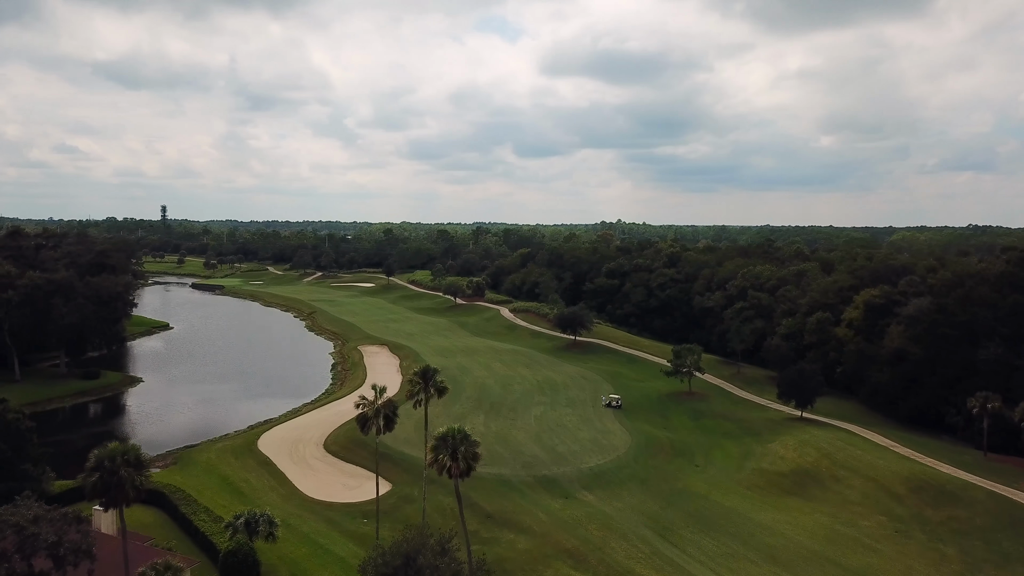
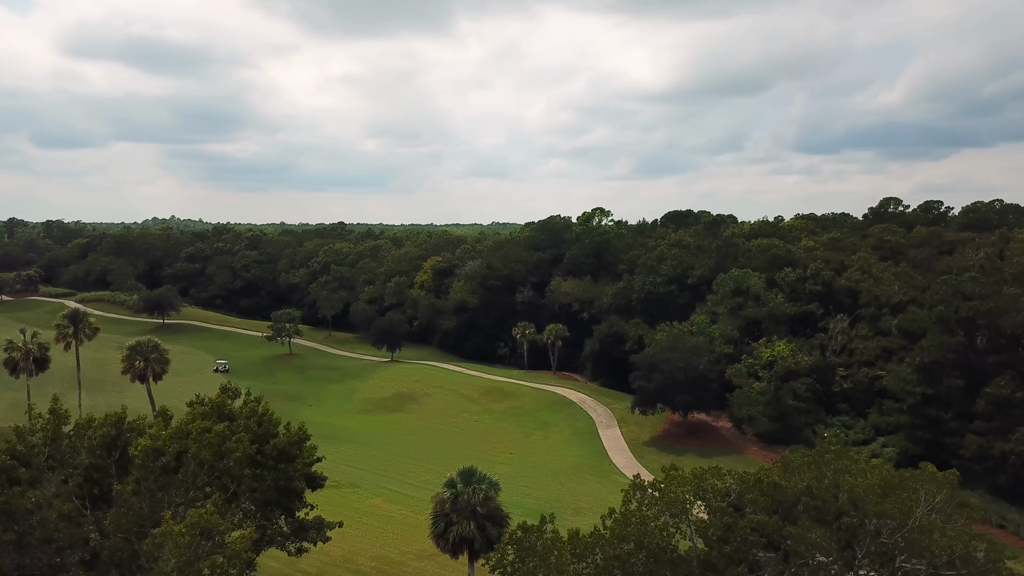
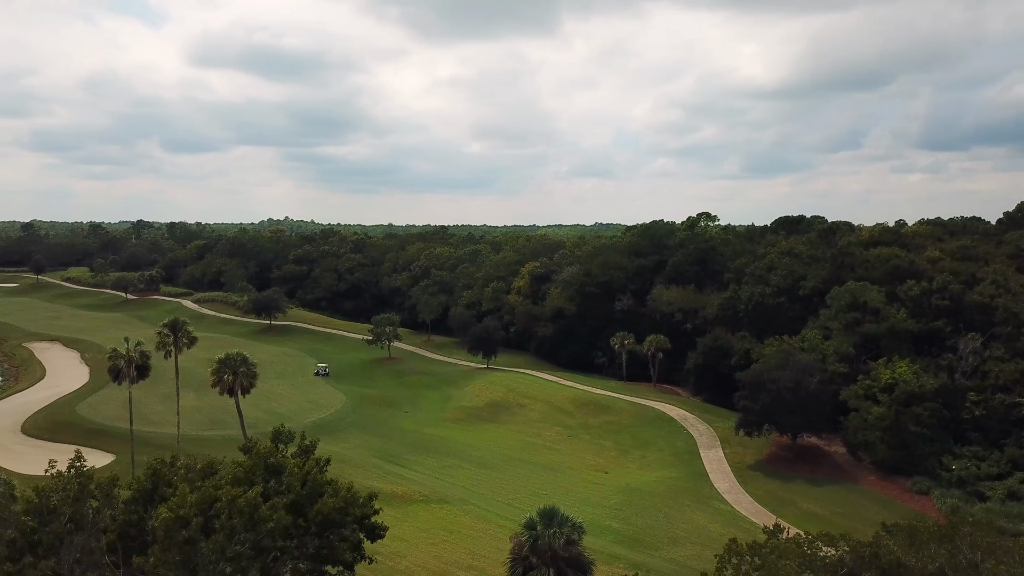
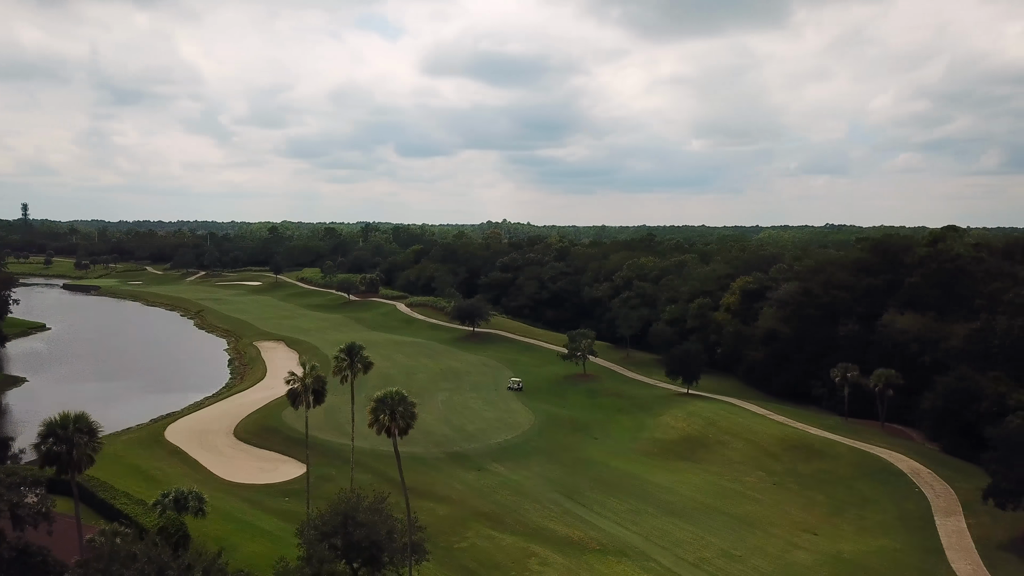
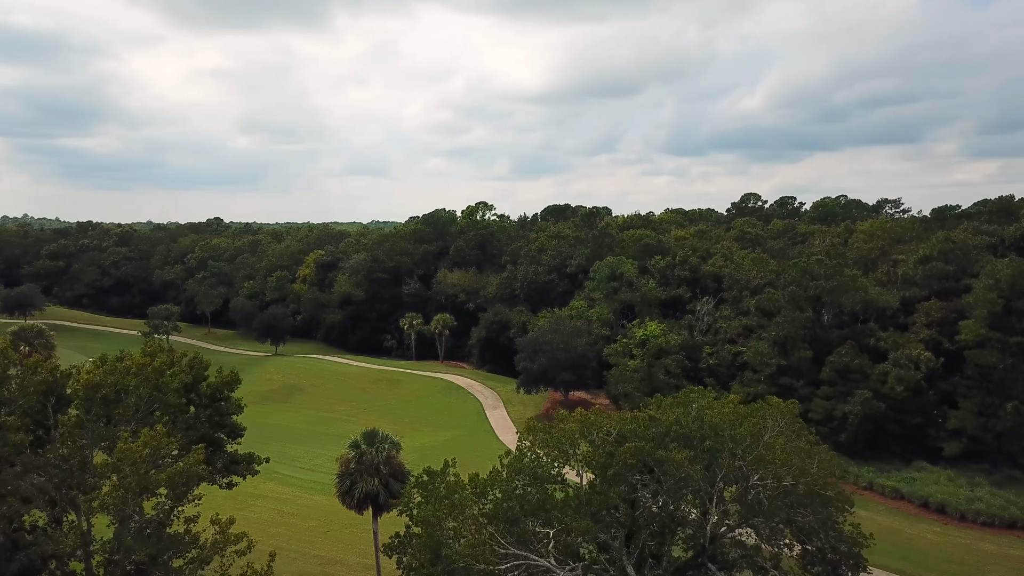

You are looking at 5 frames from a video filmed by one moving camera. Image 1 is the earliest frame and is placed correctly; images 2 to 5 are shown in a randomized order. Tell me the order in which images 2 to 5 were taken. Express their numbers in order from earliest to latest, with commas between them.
4, 3, 2, 5
